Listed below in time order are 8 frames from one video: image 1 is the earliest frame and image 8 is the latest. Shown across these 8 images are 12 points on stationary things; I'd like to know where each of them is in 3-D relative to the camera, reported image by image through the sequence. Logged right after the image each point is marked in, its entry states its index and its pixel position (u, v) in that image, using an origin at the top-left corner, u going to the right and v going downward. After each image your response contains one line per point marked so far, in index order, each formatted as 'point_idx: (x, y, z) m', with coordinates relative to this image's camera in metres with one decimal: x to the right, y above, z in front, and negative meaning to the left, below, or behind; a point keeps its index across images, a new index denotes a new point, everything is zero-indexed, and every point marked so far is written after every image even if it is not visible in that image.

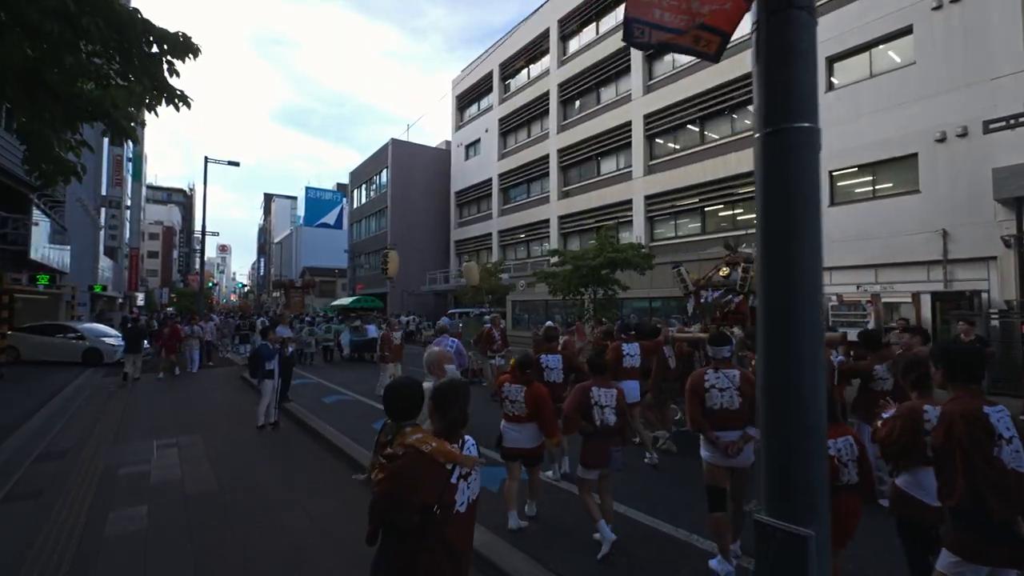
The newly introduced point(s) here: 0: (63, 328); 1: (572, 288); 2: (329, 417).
0: (-18.1, -1.7, +19.1) m
1: (+2.2, 0.0, +17.2) m
2: (-4.0, -2.8, +10.2) m
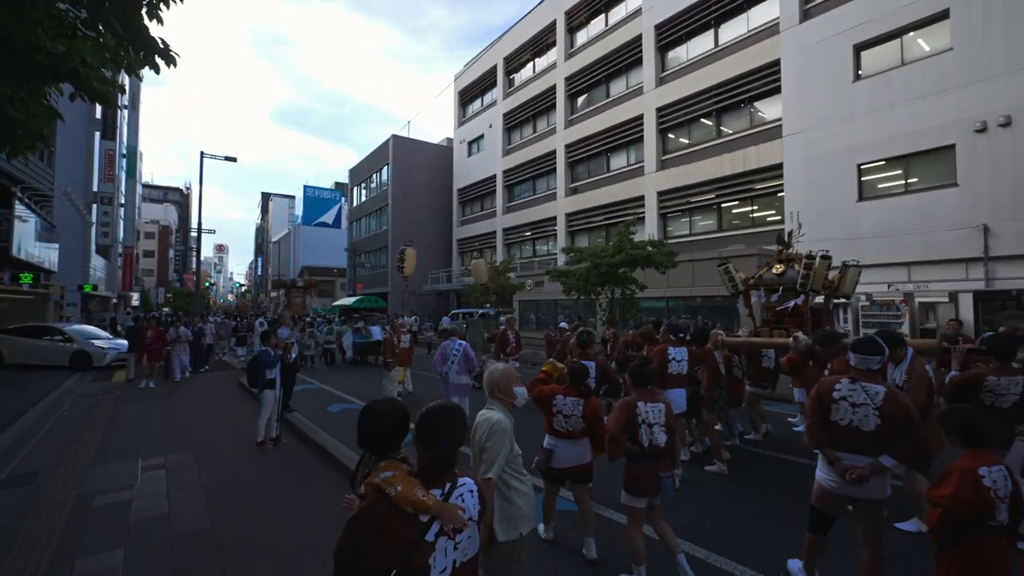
0: (-17.7, -1.7, +18.1) m
1: (+2.7, 0.0, +16.3) m
2: (-3.5, -2.7, +9.3) m
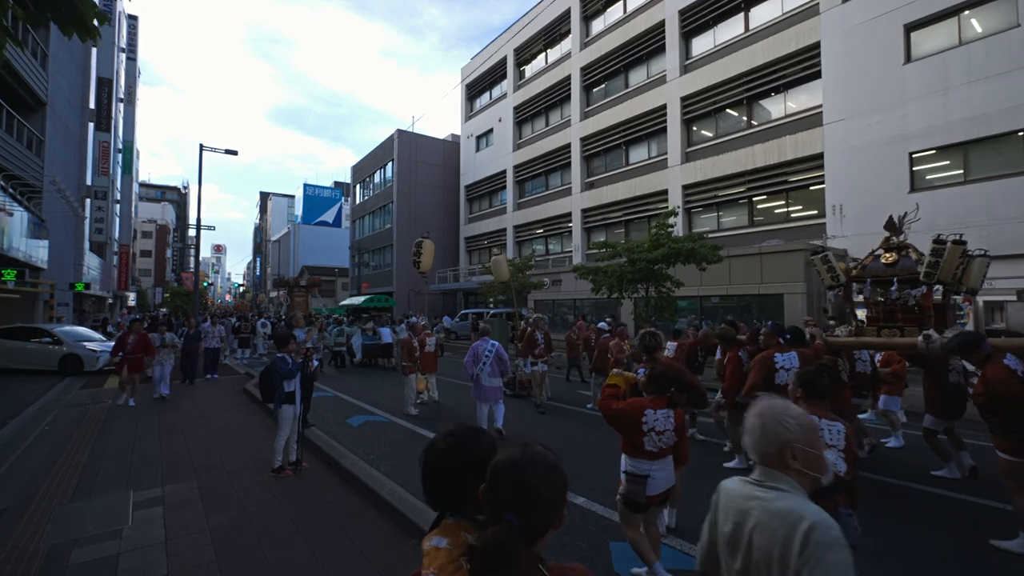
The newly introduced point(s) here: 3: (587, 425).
0: (-16.8, -1.6, +16.7) m
1: (+3.5, +0.1, +15.0) m
2: (-2.6, -2.7, +8.0) m
3: (+1.7, -3.2, +11.0) m
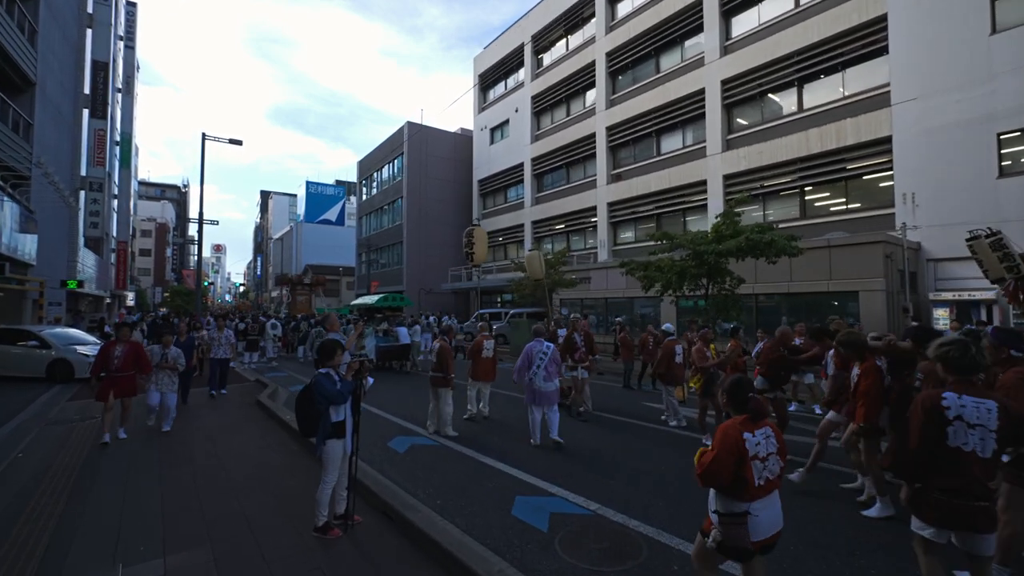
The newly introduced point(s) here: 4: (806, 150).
0: (-15.5, -1.5, +15.0) m
1: (+4.8, +0.2, +13.3) m
2: (-1.3, -2.6, +6.3) m
3: (+3.0, -3.1, +9.3) m
4: (+11.9, +5.5, +19.0) m
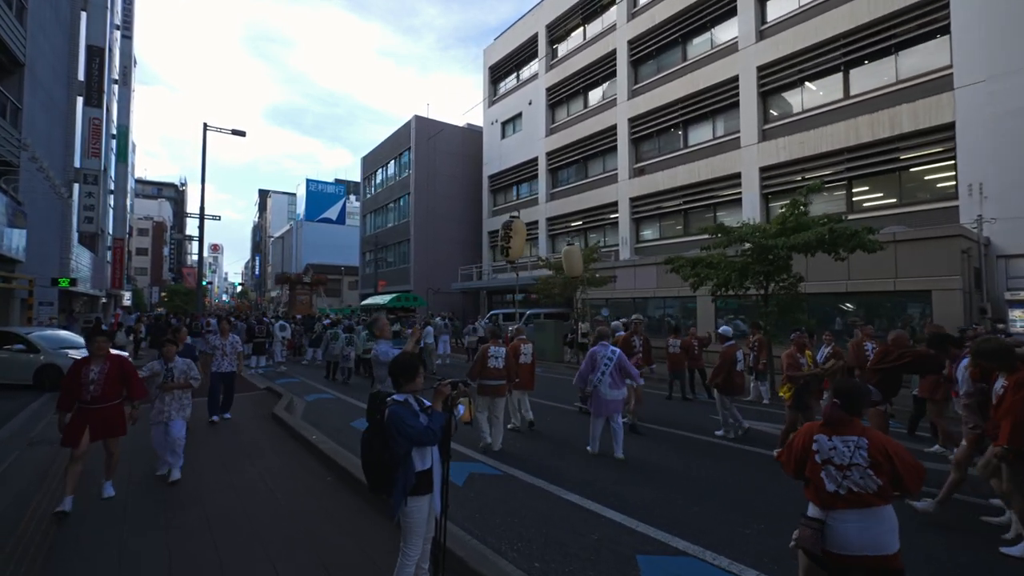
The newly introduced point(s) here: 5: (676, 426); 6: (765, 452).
0: (-14.5, -1.5, +13.6) m
1: (+5.8, +0.2, +12.0) m
2: (-0.2, -2.5, +5.0) m
3: (+4.0, -3.0, +8.0) m
4: (+12.9, +5.6, +17.8) m
5: (+3.7, -3.2, +11.0) m
6: (+4.7, -3.0, +8.8) m
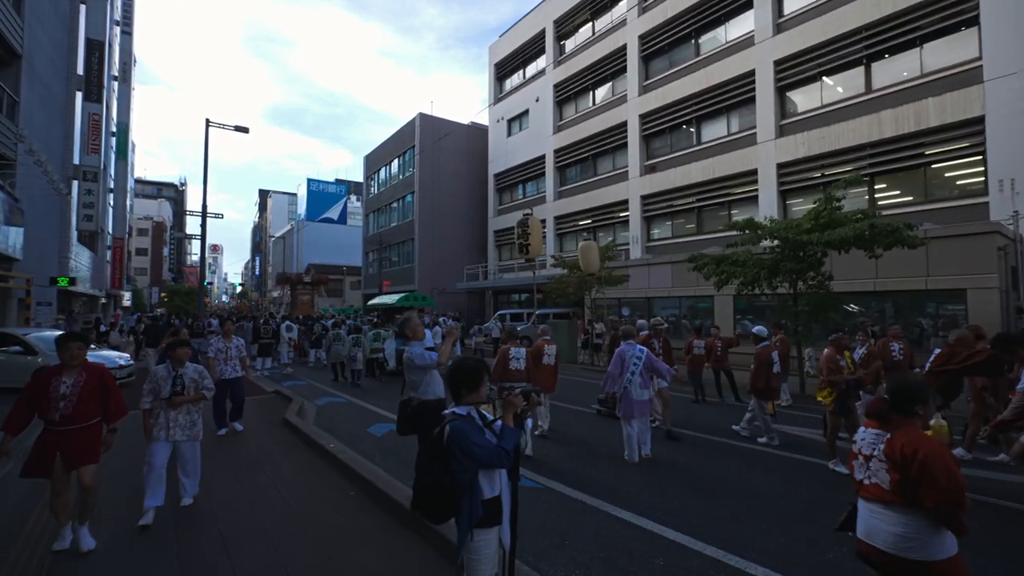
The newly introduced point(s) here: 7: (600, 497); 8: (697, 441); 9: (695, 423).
0: (-14.0, -1.5, +13.1) m
1: (+6.3, +0.3, +11.5) m
2: (+0.3, -2.5, +4.5) m
3: (+4.5, -3.0, +7.5) m
4: (+13.4, +5.6, +17.3) m
5: (+4.2, -3.2, +10.5) m
6: (+5.2, -3.0, +8.3) m
7: (+1.0, -2.5, +5.8) m
8: (+3.7, -3.1, +9.5) m
9: (+4.2, -3.1, +10.8) m
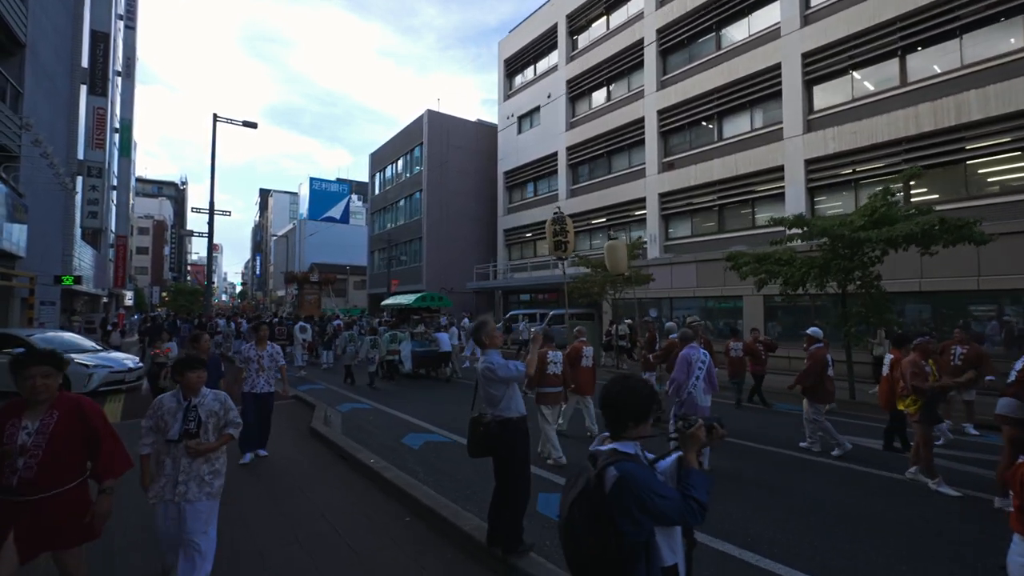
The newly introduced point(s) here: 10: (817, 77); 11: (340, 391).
0: (-13.2, -1.4, +12.4) m
1: (+7.1, +0.3, +10.9) m
2: (+1.1, -2.5, +3.8) m
3: (+5.3, -3.0, +6.8) m
4: (+14.2, +5.6, +16.6) m
5: (+5.0, -3.1, +9.8) m
6: (+6.0, -3.0, +7.7) m
7: (+1.8, -2.5, +5.1) m
8: (+4.5, -3.1, +8.9) m
9: (+5.0, -3.1, +10.2) m
10: (+12.5, +8.7, +19.4) m
11: (-5.0, -3.0, +13.8) m
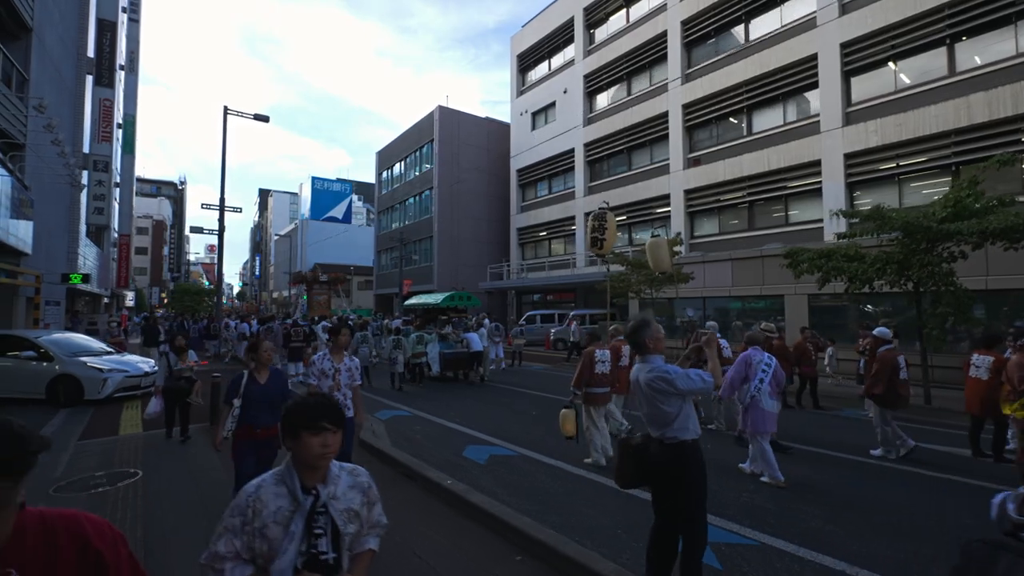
0: (-12.1, -1.4, +11.5) m
1: (+8.2, +0.3, +10.1) m
2: (+2.2, -2.4, +3.0) m
3: (+6.5, -2.9, +6.1) m
4: (+15.2, +5.6, +15.9) m
5: (+6.1, -3.1, +9.0) m
6: (+7.1, -2.9, +6.9) m
7: (+2.9, -2.5, +4.3) m
8: (+5.7, -3.0, +8.1) m
9: (+6.1, -3.0, +9.4) m
10: (+13.6, +8.7, +18.6) m
11: (-3.9, -3.0, +12.9) m
